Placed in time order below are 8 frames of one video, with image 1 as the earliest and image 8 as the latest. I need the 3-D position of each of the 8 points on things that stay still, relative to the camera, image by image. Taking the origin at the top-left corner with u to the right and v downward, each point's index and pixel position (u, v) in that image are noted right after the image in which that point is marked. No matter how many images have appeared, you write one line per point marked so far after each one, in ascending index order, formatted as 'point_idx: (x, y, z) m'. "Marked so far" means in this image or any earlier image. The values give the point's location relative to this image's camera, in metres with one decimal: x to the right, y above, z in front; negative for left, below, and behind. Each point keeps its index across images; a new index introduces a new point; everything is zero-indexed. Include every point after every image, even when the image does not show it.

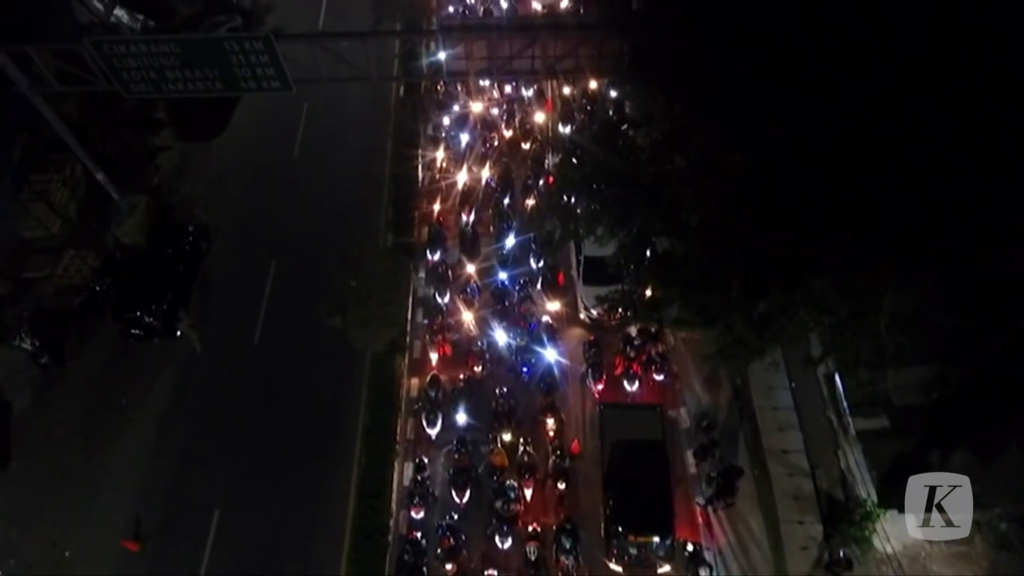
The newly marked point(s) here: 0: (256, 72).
0: (-6.9, +5.8, +16.7) m
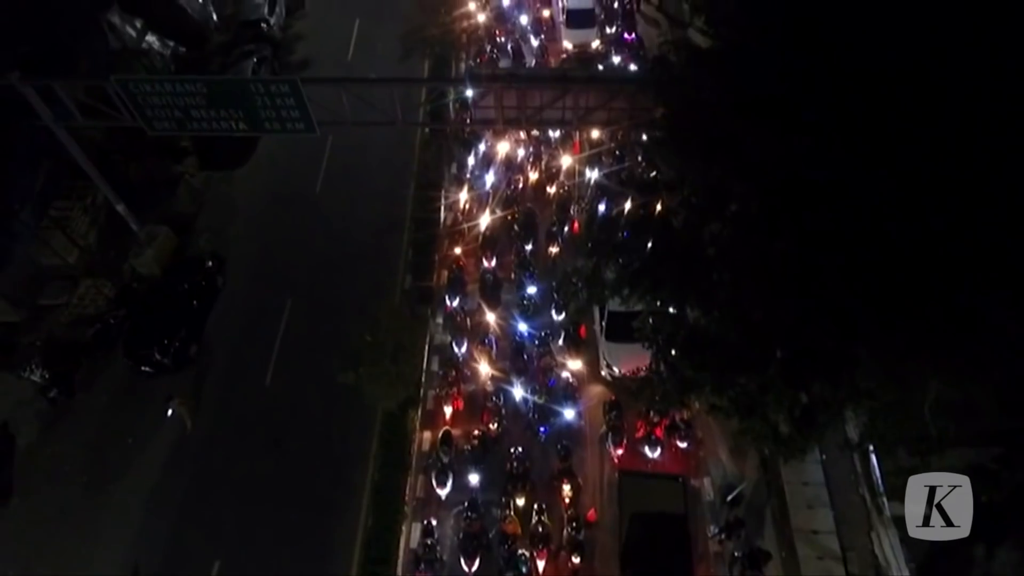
0: (-6.1, +4.6, +16.4) m
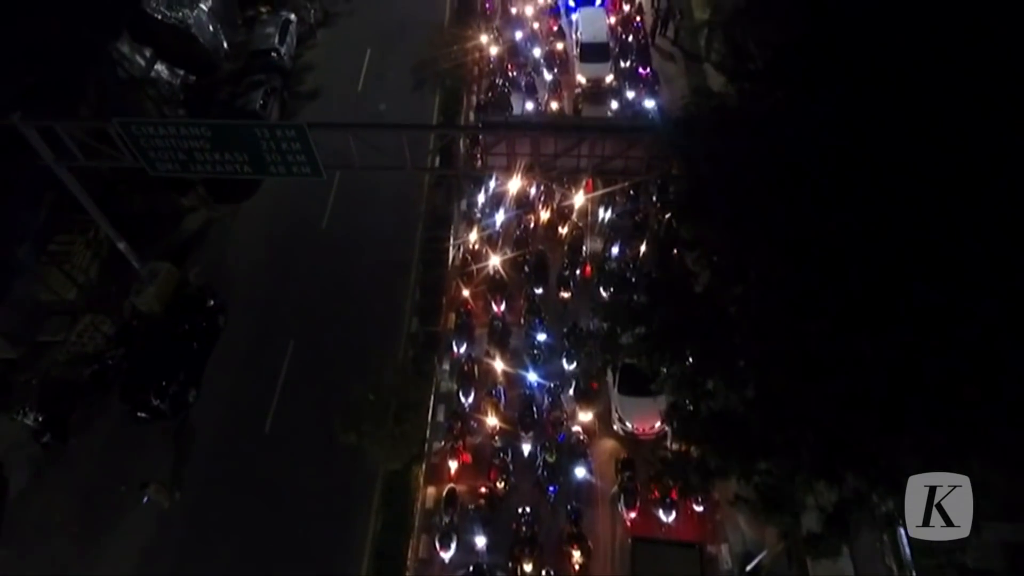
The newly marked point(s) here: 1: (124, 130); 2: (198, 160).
0: (-5.8, +3.3, +15.9) m
1: (-9.5, +3.9, +15.3) m
2: (-8.2, +3.3, +16.2) m
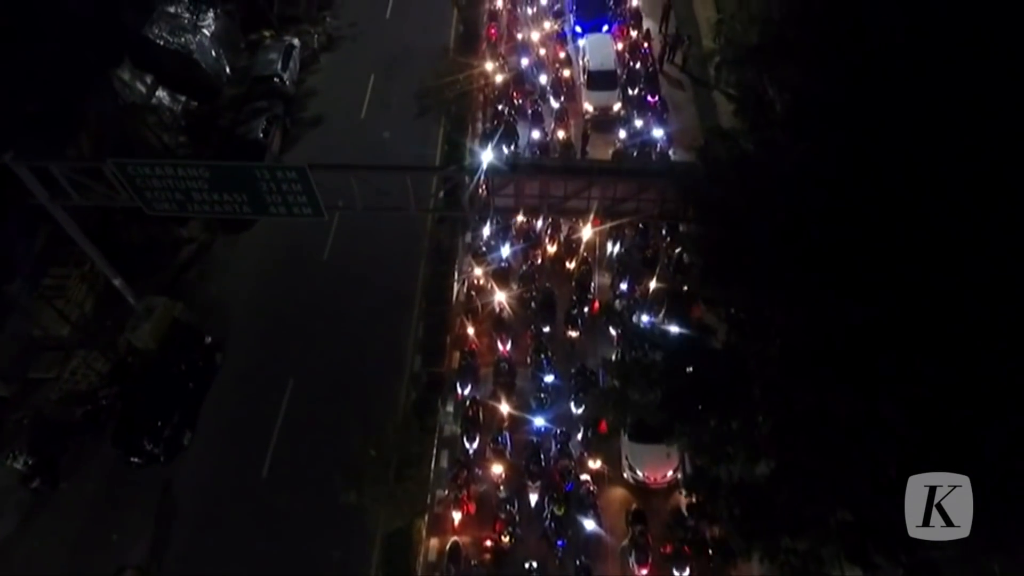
0: (-5.6, +2.2, +15.4) m
1: (-9.3, +2.8, +14.8) m
2: (-8.0, +2.2, +15.7) m
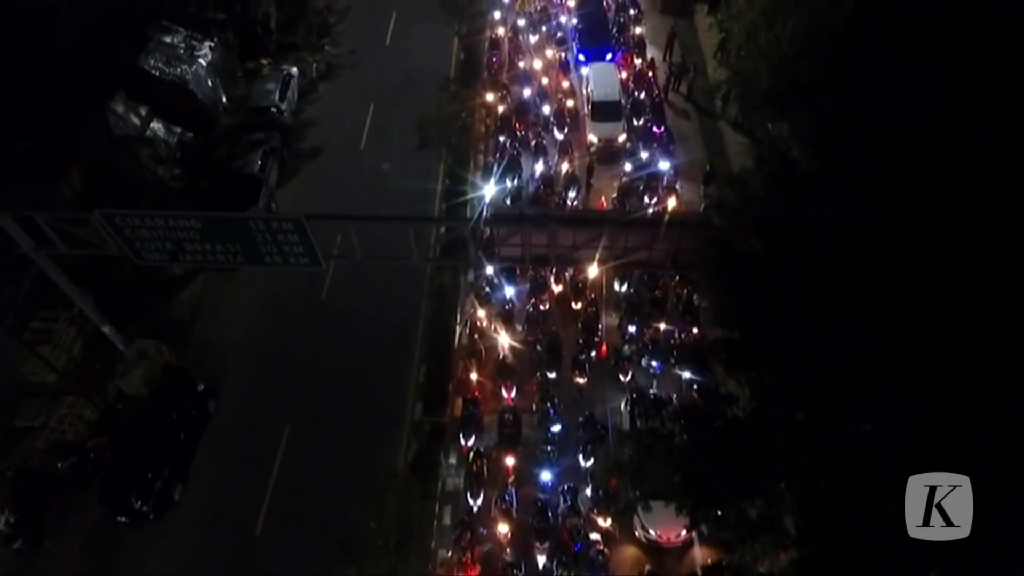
0: (-5.4, +0.9, +14.7) m
1: (-9.2, +1.5, +14.1) m
2: (-7.8, +0.9, +15.0) m
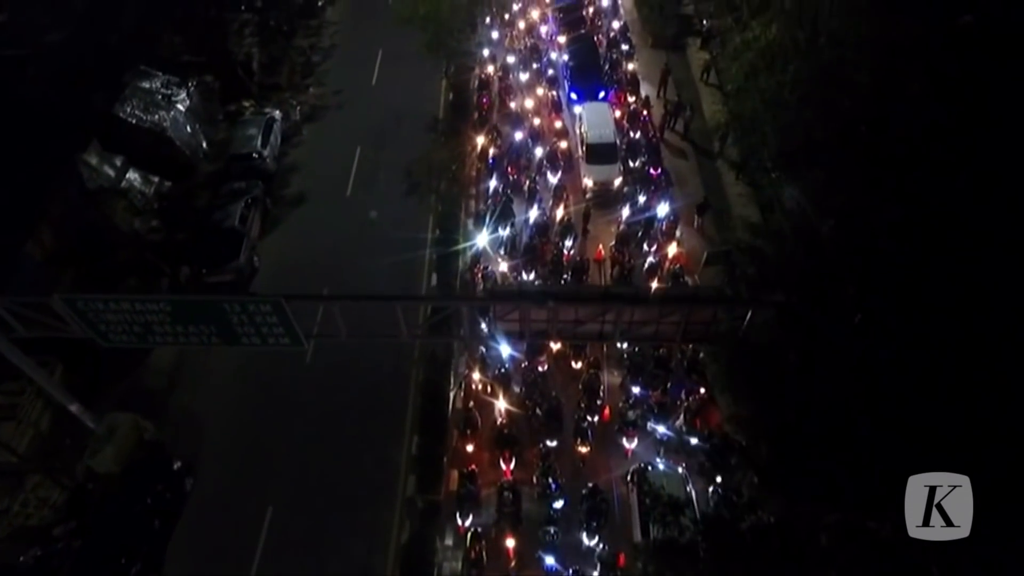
0: (-5.5, -0.9, +13.5) m
1: (-9.3, -0.4, +13.0) m
2: (-7.9, -1.0, +13.8) m
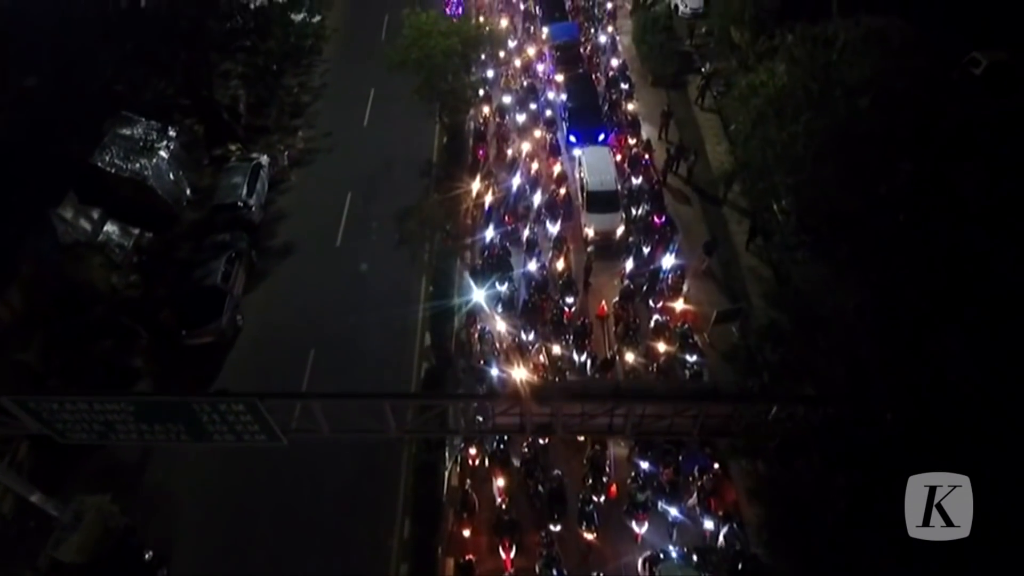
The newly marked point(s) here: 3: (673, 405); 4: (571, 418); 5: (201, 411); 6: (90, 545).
0: (-5.5, -2.8, +12.2) m
1: (-9.3, -2.2, +11.7) m
2: (-7.9, -2.9, +12.5) m
3: (+3.0, -2.2, +11.7) m
4: (+1.1, -2.6, +12.4) m
5: (-5.9, -2.4, +11.8) m
6: (-11.2, -6.9, +16.4) m
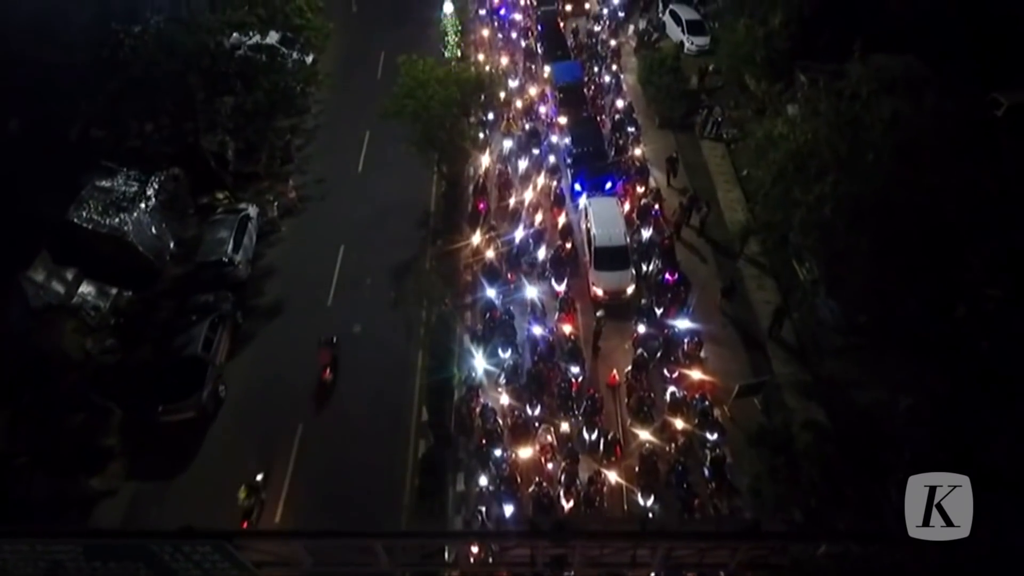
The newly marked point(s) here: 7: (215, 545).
0: (-5.3, -4.8, +10.6) m
1: (-9.1, -4.2, +10.0) m
2: (-7.7, -4.9, +10.8) m
3: (+3.1, -4.1, +10.1) m
4: (+1.3, -4.6, +10.8) m
5: (-5.7, -4.4, +10.2) m
6: (-11.0, -9.0, +14.6) m
7: (-4.8, -4.1, +9.9) m
